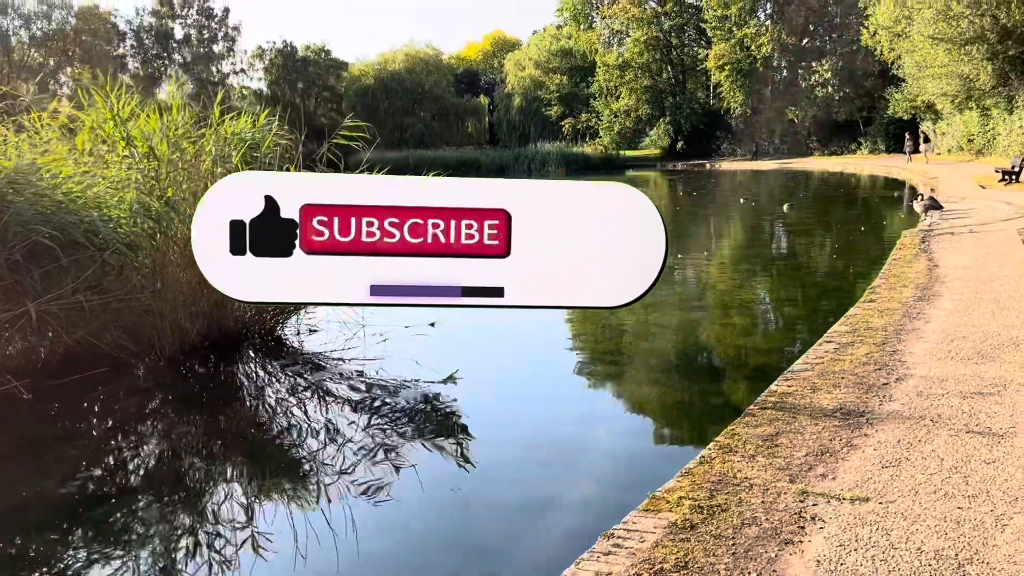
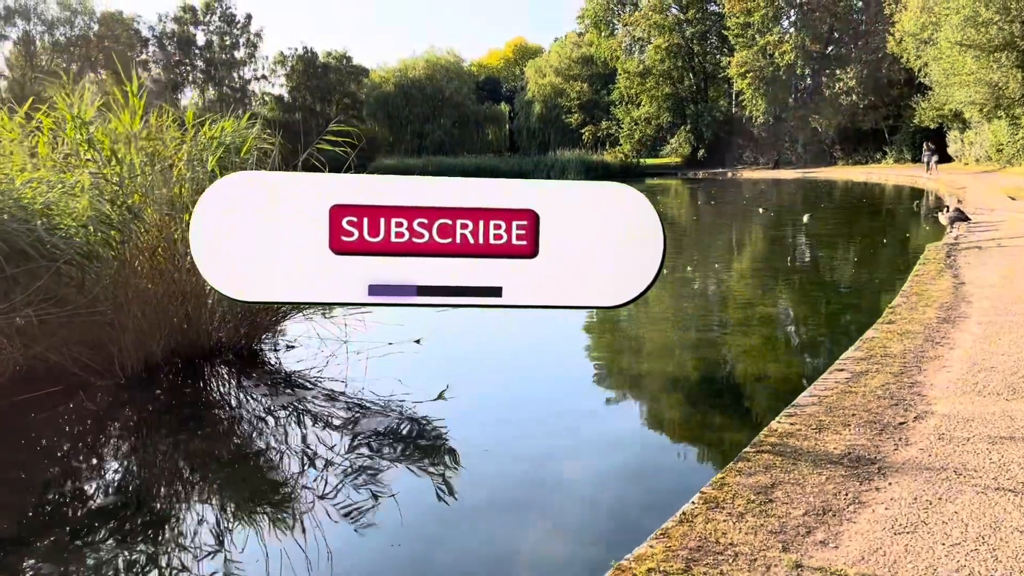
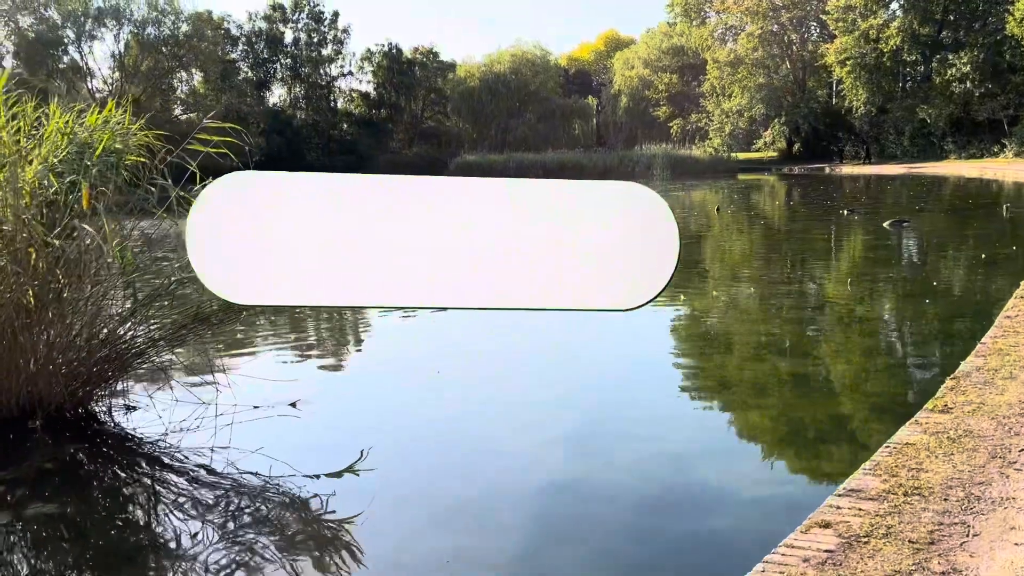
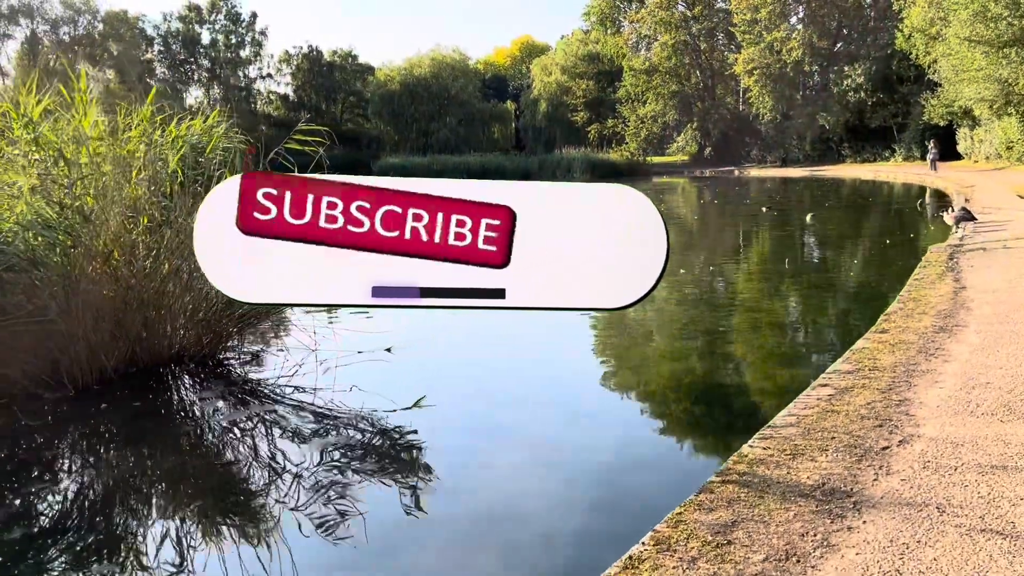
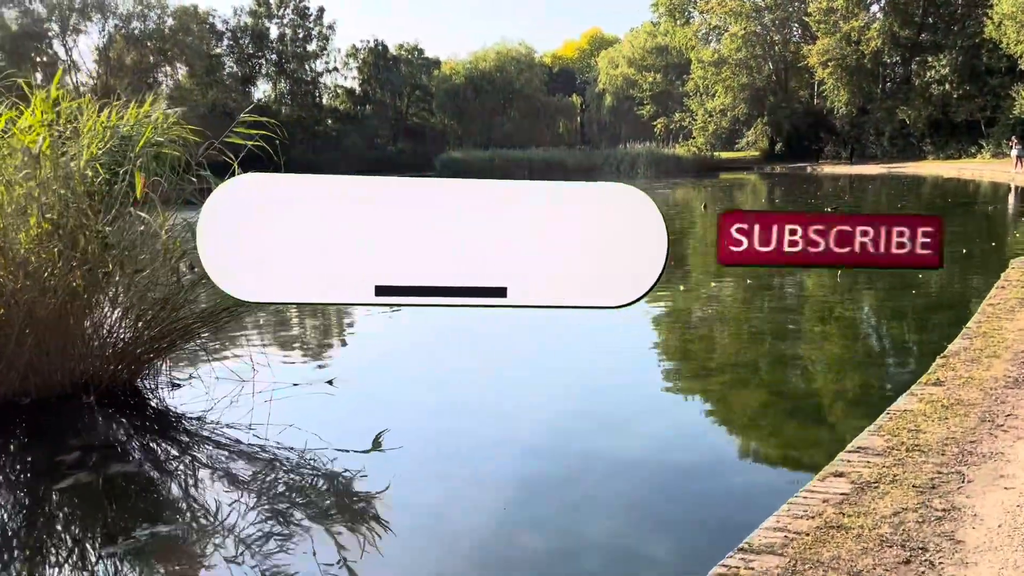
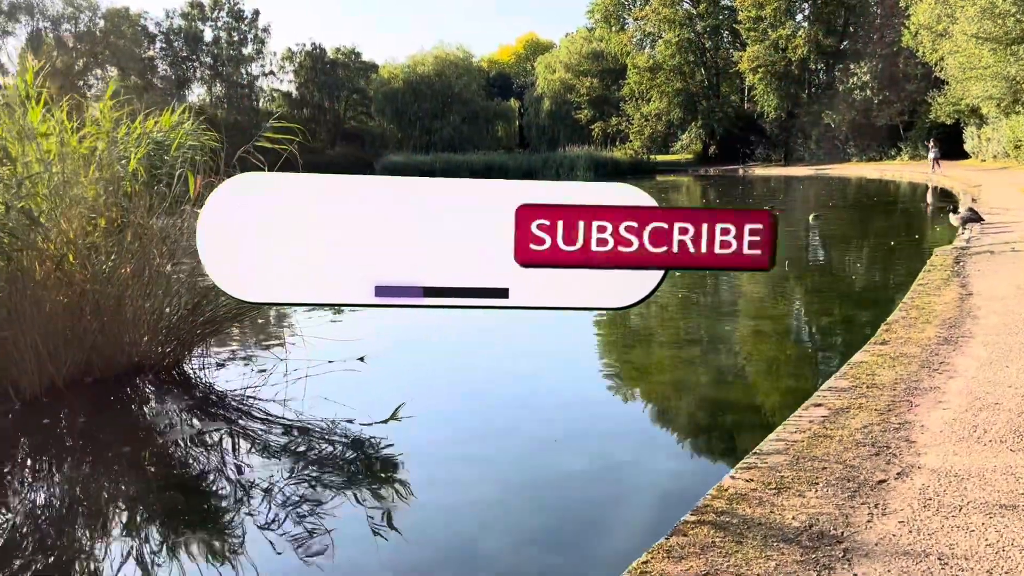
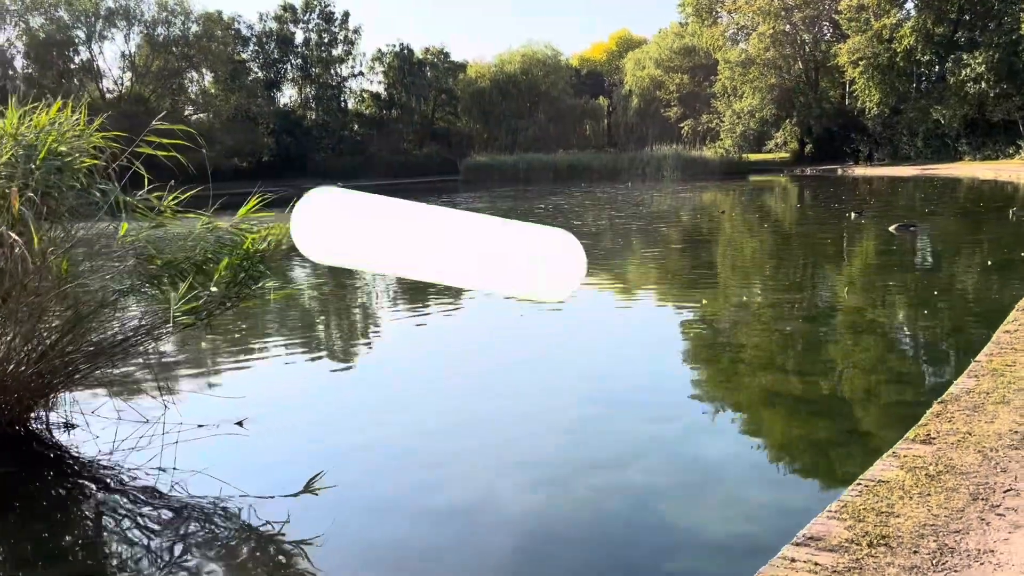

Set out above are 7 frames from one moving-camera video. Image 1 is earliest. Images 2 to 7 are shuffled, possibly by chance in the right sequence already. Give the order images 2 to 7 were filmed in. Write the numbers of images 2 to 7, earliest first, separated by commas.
2, 4, 6, 5, 3, 7
